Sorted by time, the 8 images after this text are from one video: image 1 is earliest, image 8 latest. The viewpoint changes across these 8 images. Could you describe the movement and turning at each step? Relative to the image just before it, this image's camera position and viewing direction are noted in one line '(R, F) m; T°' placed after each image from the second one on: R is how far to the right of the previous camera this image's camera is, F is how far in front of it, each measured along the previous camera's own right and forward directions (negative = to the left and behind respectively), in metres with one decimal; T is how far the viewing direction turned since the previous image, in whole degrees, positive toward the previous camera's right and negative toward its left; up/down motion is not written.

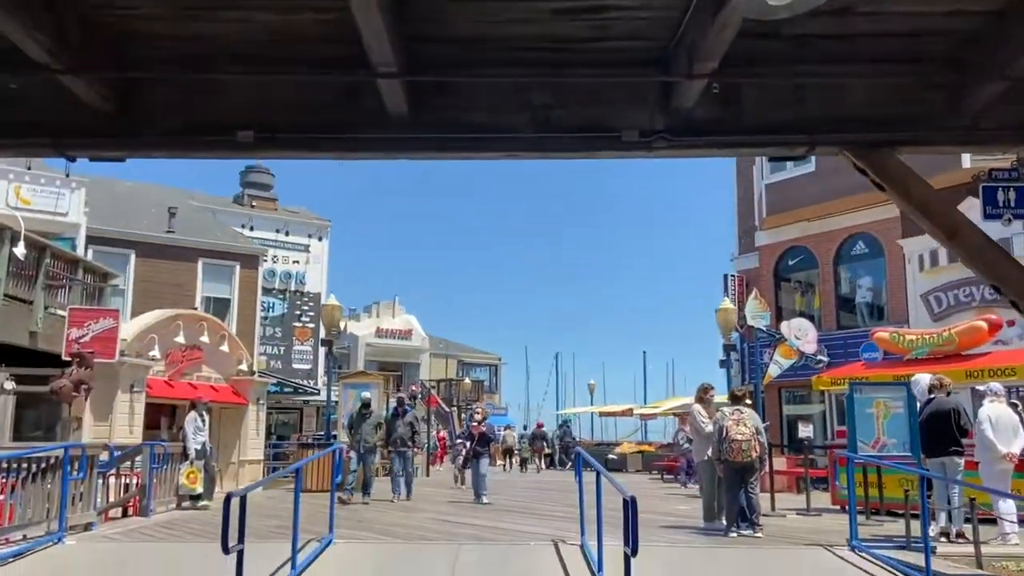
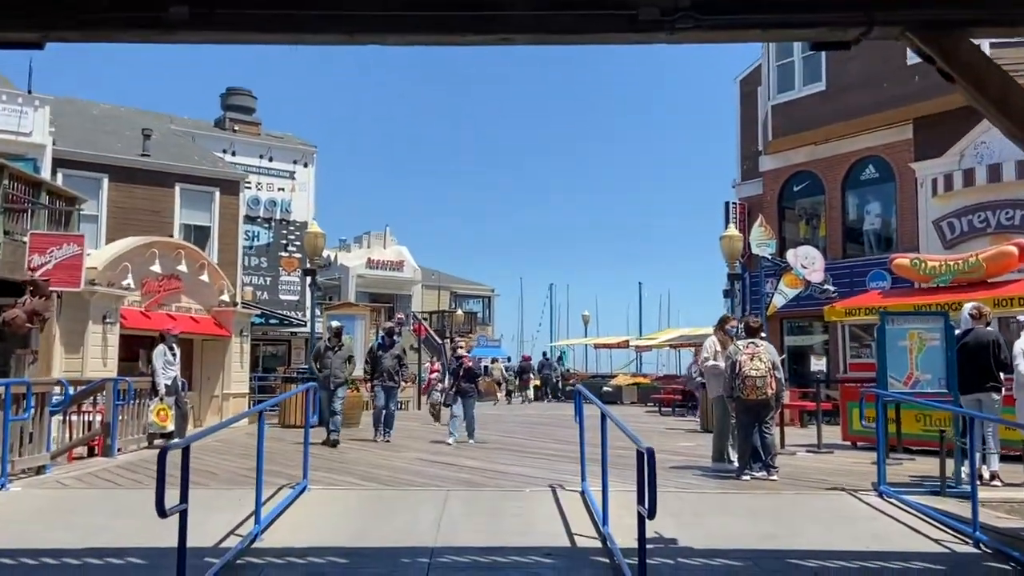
(0.0, +1.0) m; 0°
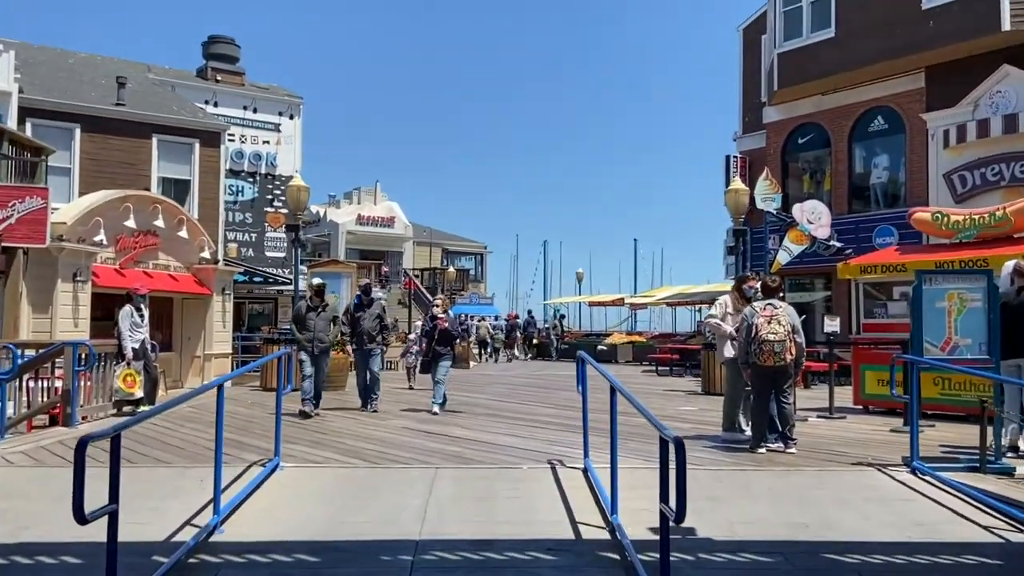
(0.0, +0.9) m; 0°
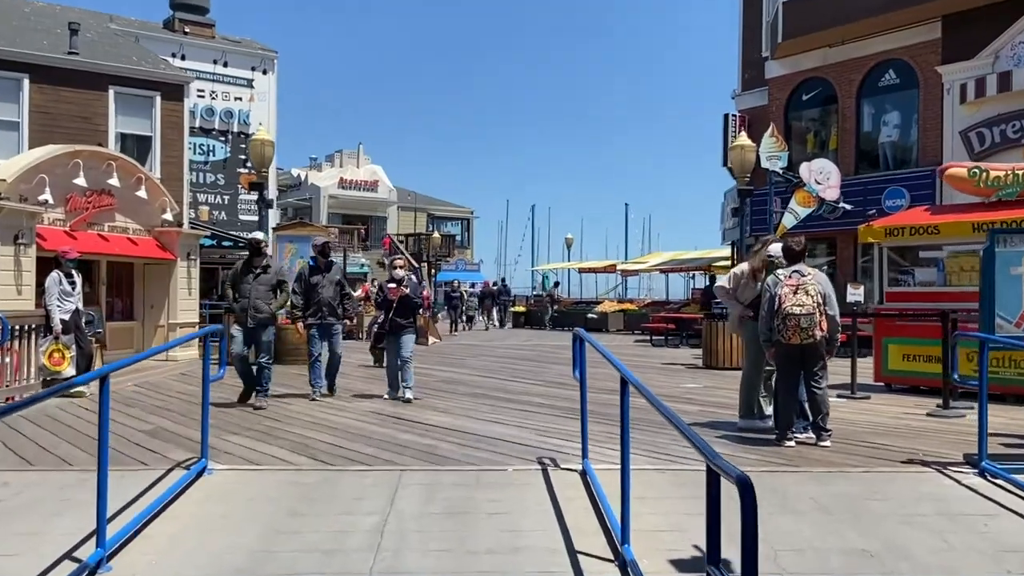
(0.0, +1.4) m; +1°
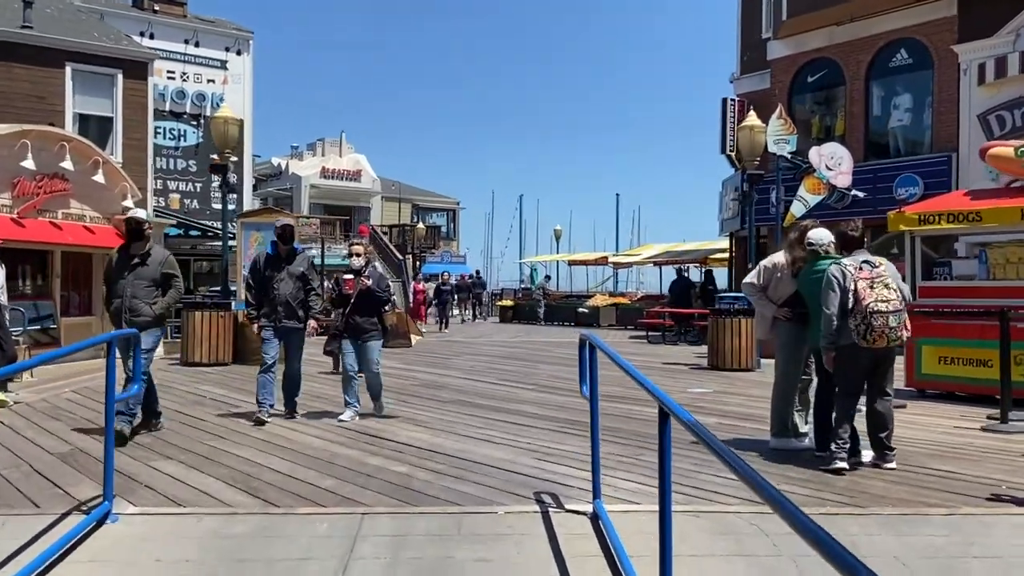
(0.0, +1.3) m; +1°
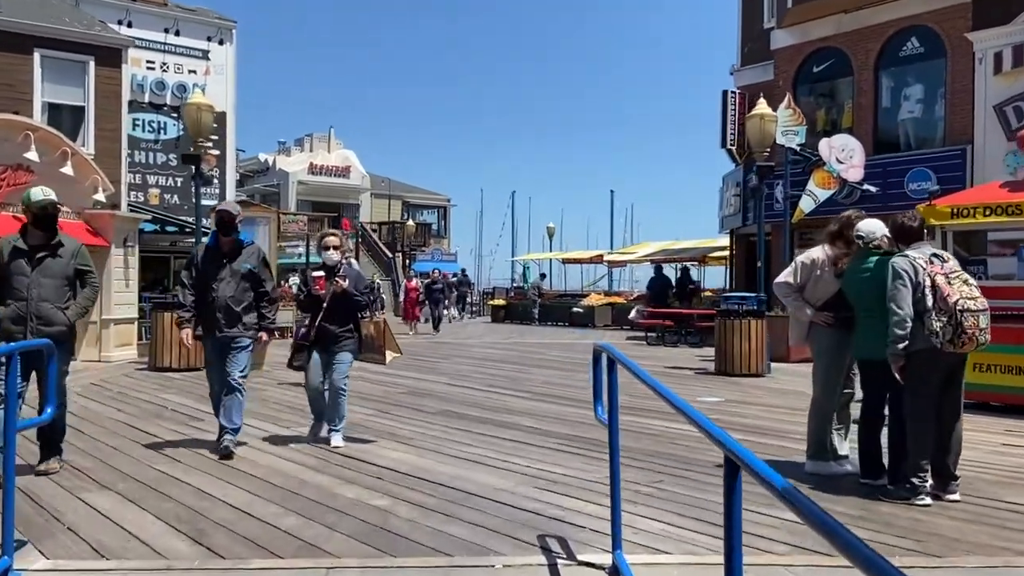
(0.0, +0.9) m; +1°
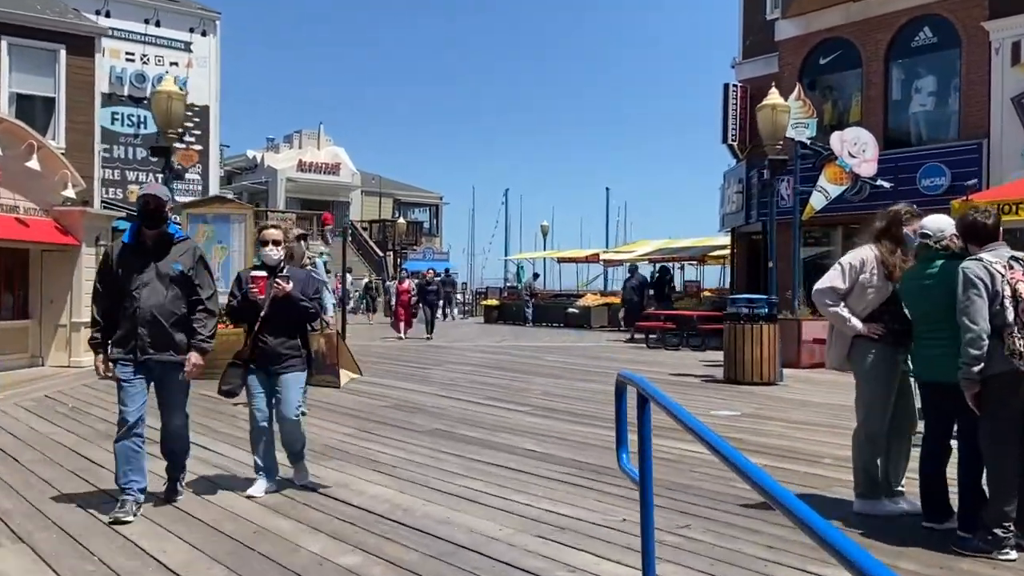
(0.0, +0.9) m; 0°
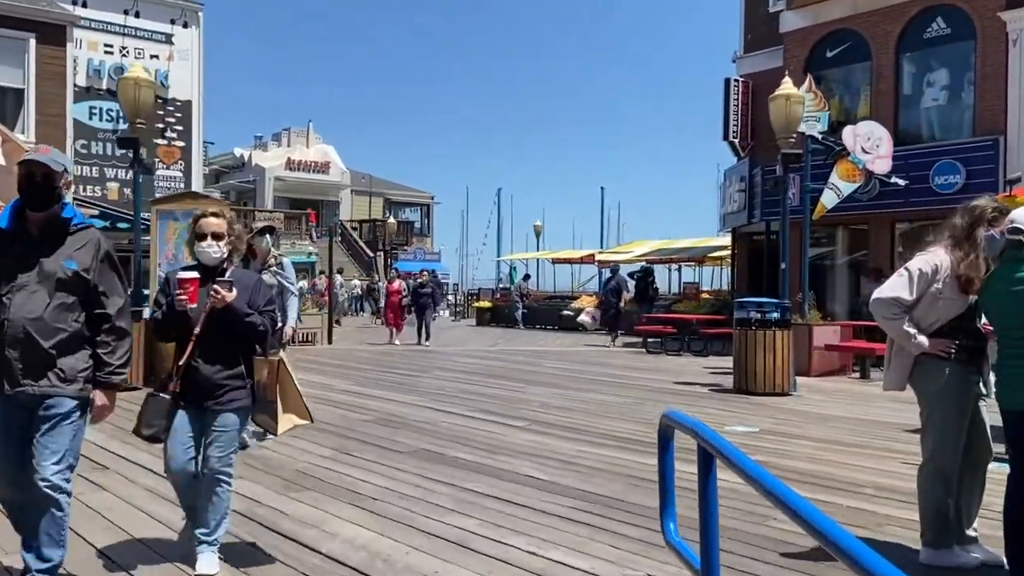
(0.0, +0.8) m; +1°
